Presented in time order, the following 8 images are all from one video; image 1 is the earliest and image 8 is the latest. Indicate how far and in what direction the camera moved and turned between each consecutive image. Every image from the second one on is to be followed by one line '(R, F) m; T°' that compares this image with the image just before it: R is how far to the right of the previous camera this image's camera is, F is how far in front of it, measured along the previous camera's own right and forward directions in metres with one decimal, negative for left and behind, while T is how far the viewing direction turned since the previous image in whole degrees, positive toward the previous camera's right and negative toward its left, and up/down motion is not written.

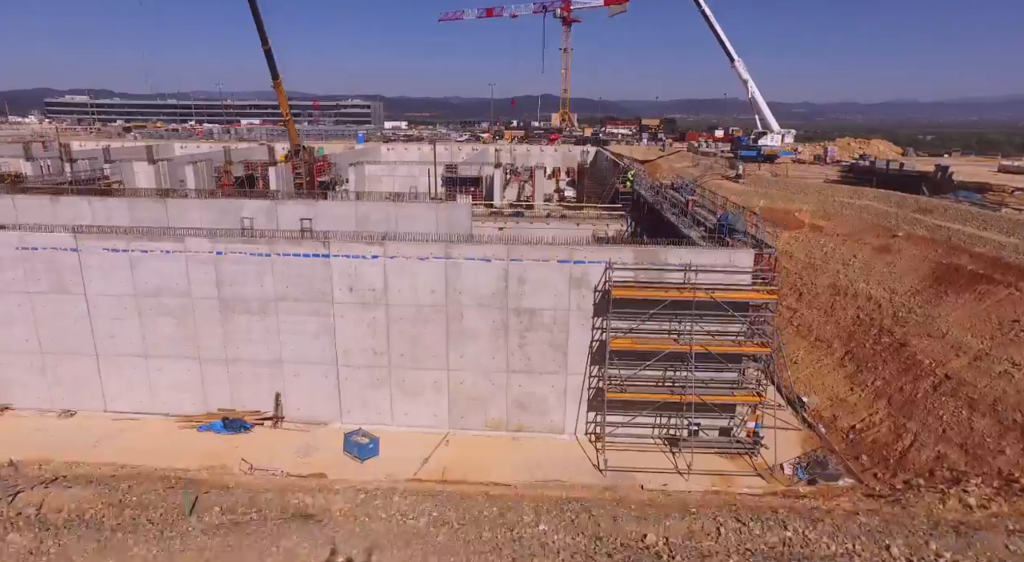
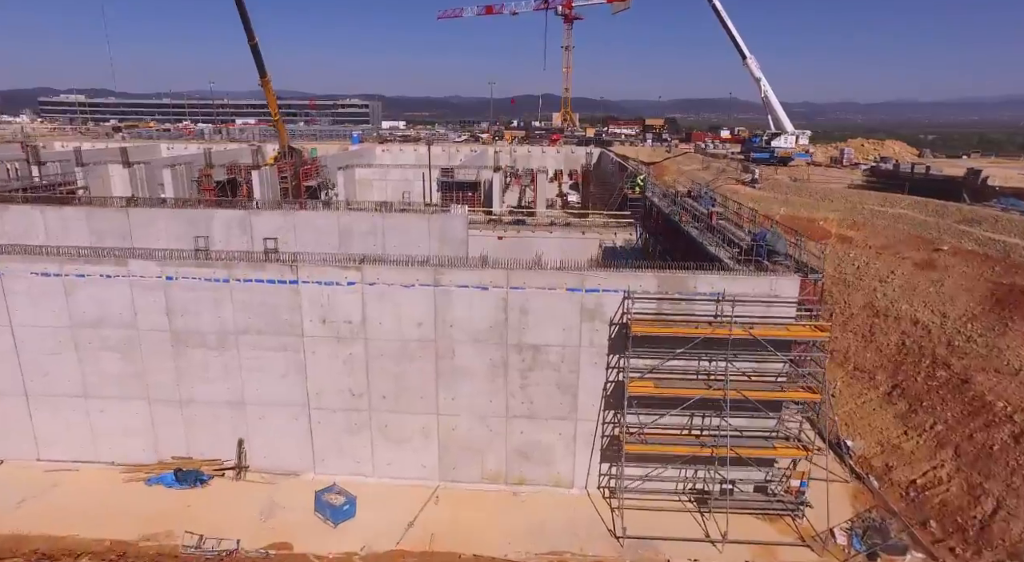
(0.0, +2.0) m; 0°
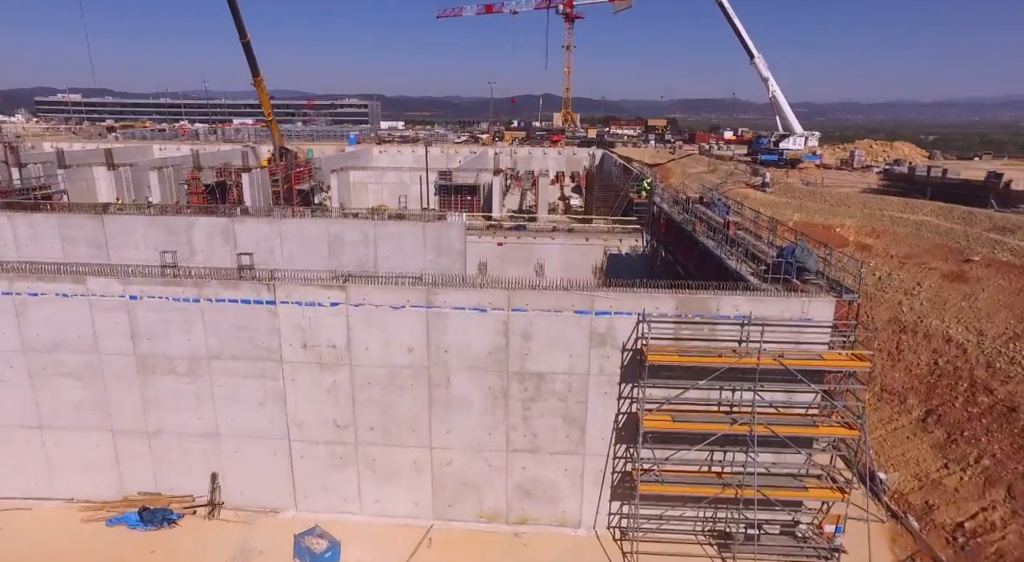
(0.0, +1.2) m; 0°
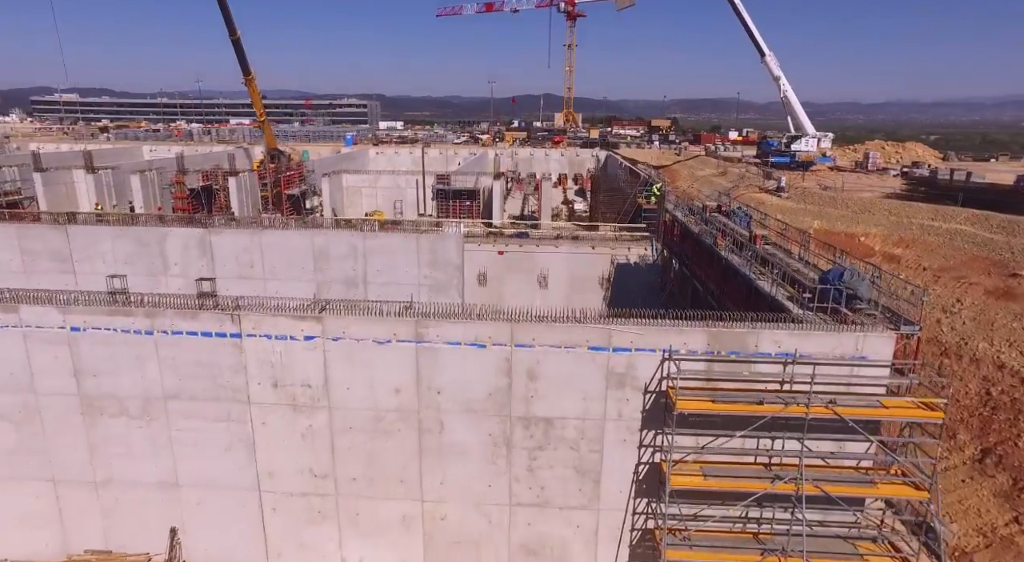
(-0.1, +1.4) m; 0°
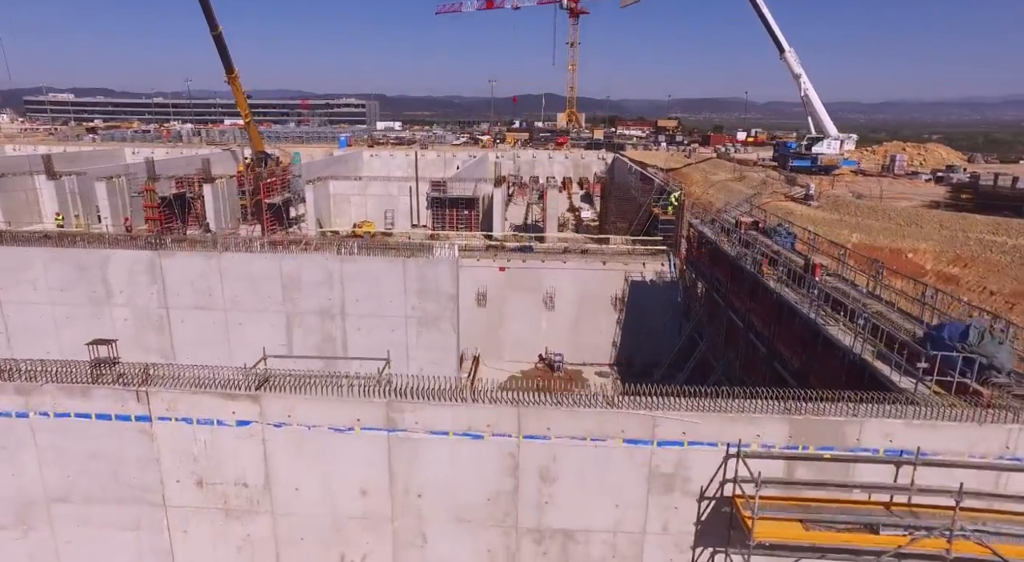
(-0.1, +2.4) m; 0°
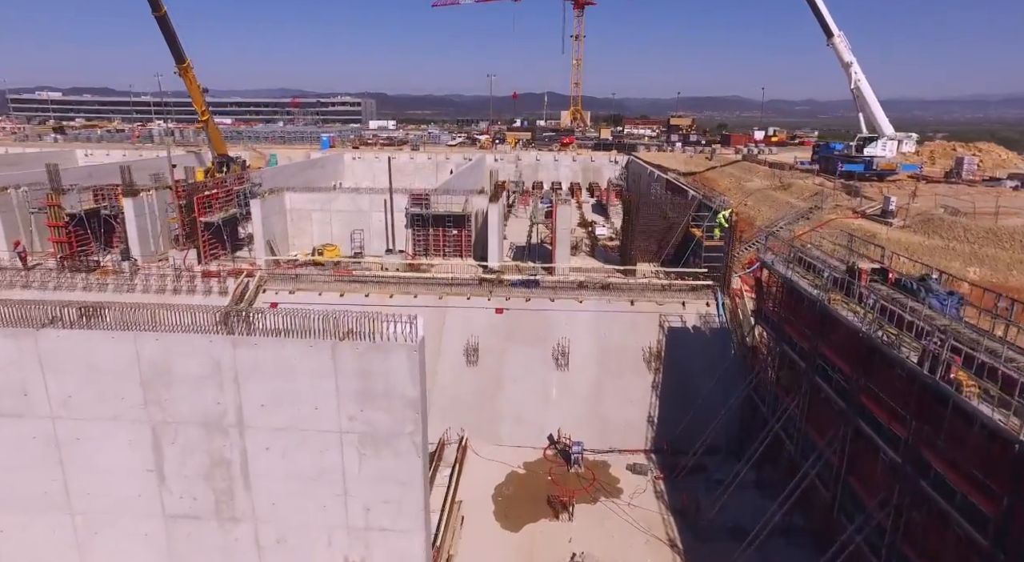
(0.0, +5.1) m; 0°
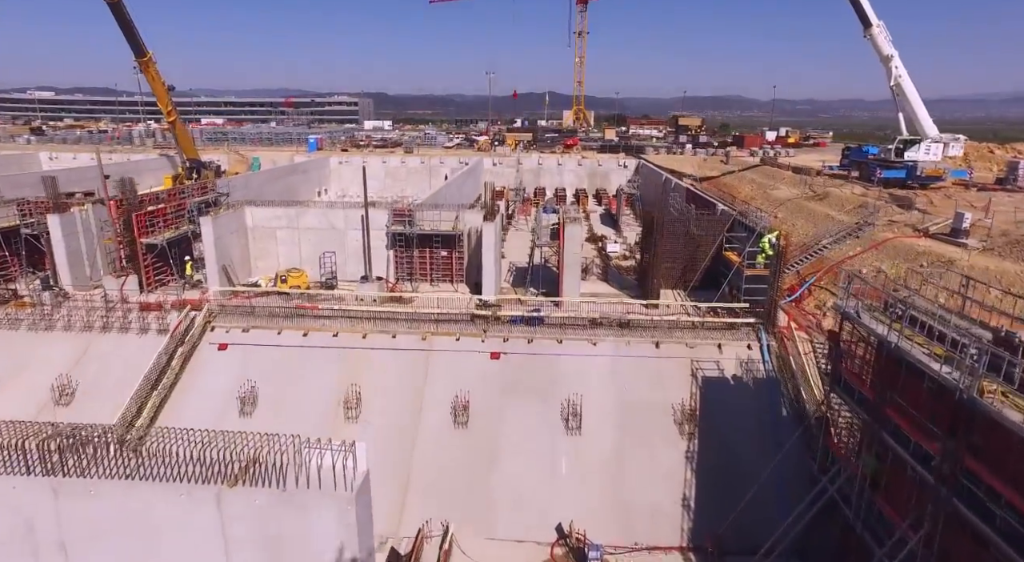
(0.0, +3.1) m; 0°
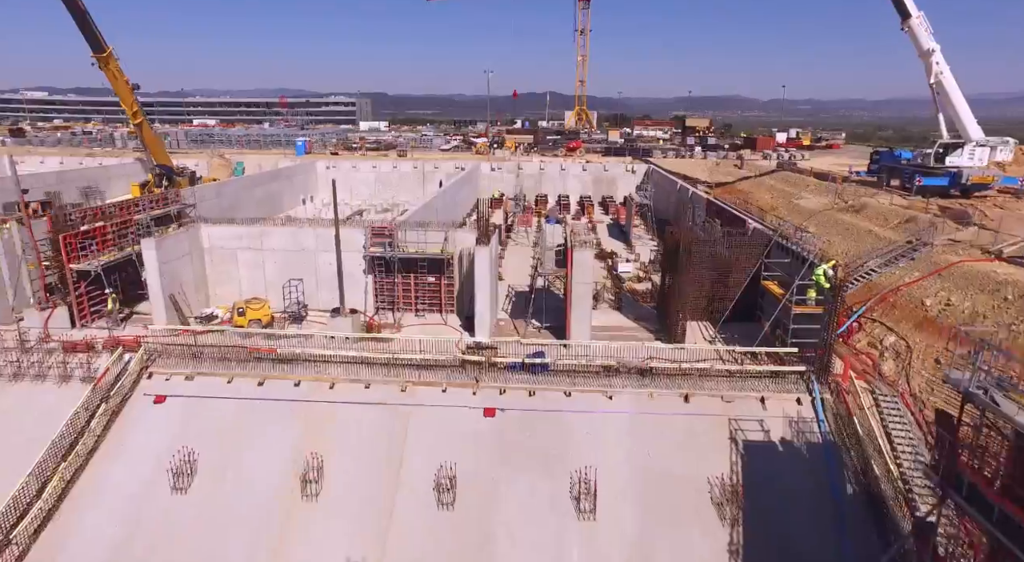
(+0.1, +2.6) m; 0°
